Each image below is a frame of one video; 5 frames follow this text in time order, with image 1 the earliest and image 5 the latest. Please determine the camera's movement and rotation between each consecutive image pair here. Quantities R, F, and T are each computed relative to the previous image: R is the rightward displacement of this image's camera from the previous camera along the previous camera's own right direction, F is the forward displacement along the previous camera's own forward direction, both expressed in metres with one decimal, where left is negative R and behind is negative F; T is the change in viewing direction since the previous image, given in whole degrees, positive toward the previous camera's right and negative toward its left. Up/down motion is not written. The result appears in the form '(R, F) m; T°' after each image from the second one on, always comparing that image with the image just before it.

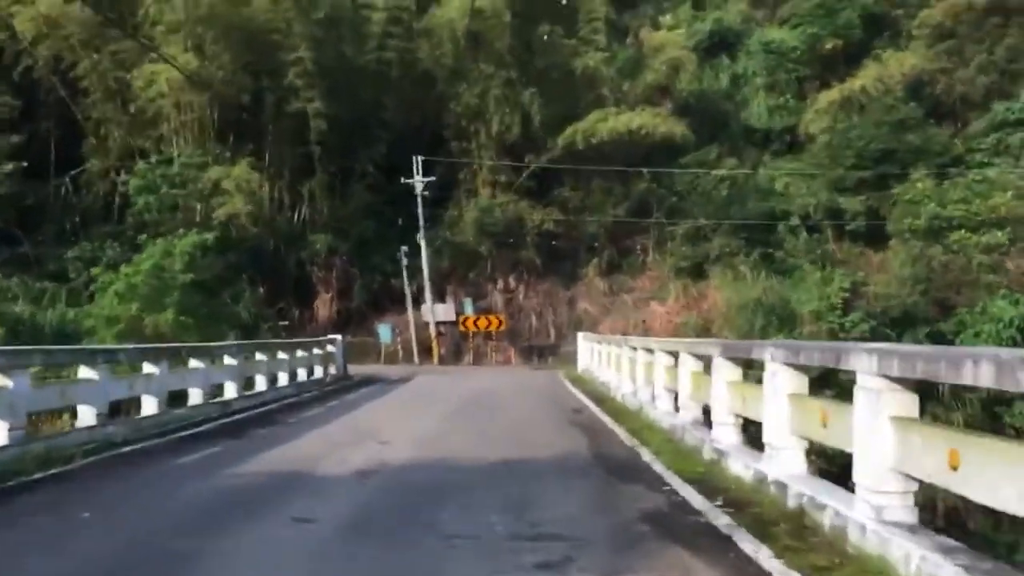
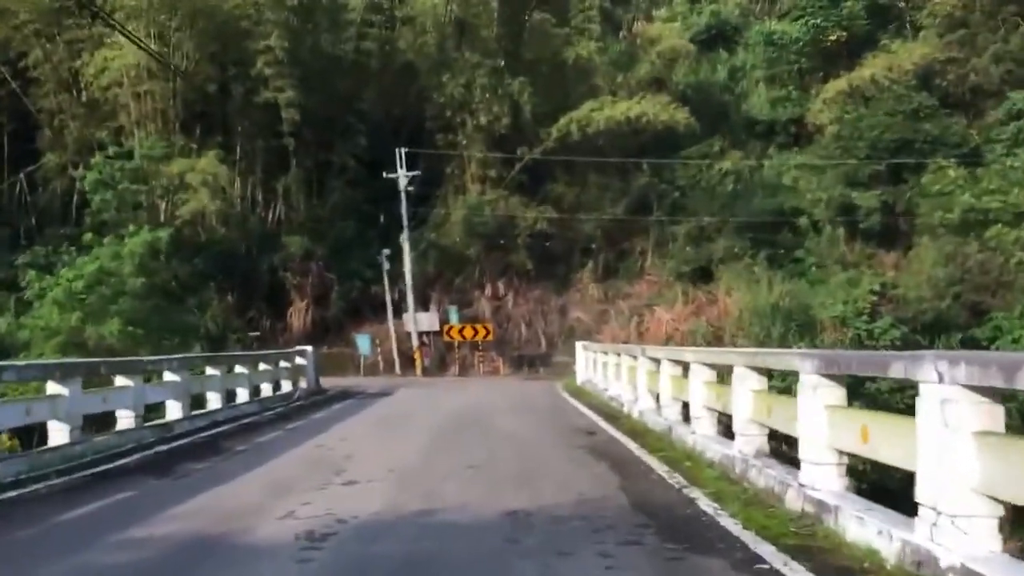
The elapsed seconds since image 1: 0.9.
(-0.1, +3.1) m; 0°
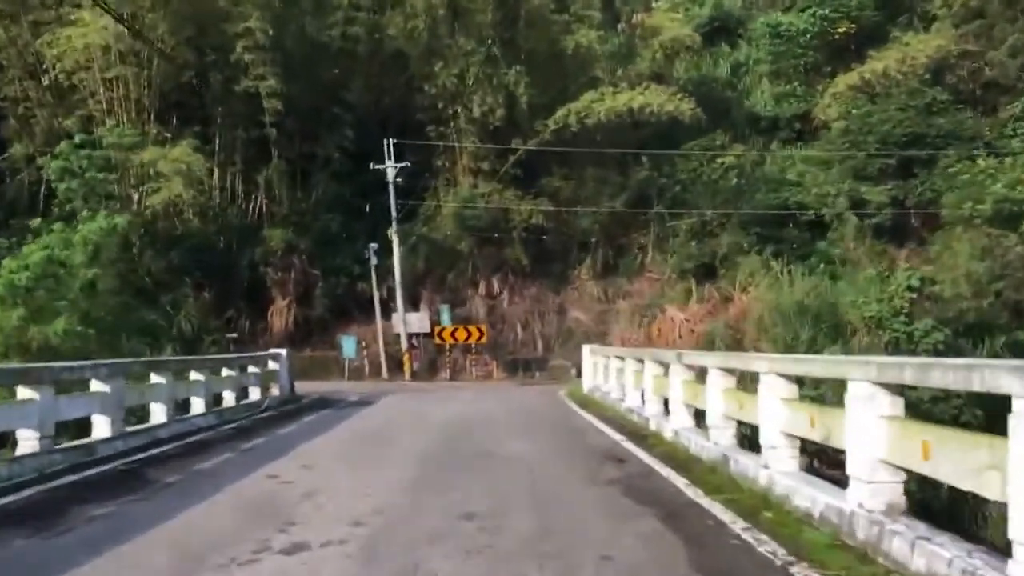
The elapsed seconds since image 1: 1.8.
(-0.1, +3.0) m; 0°
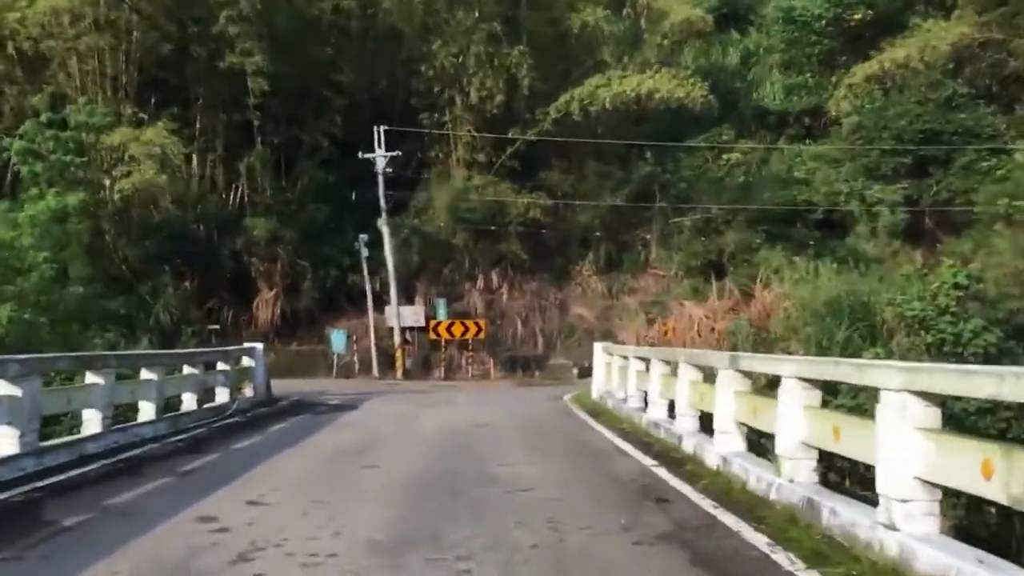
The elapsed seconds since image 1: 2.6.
(-0.1, +2.7) m; 0°
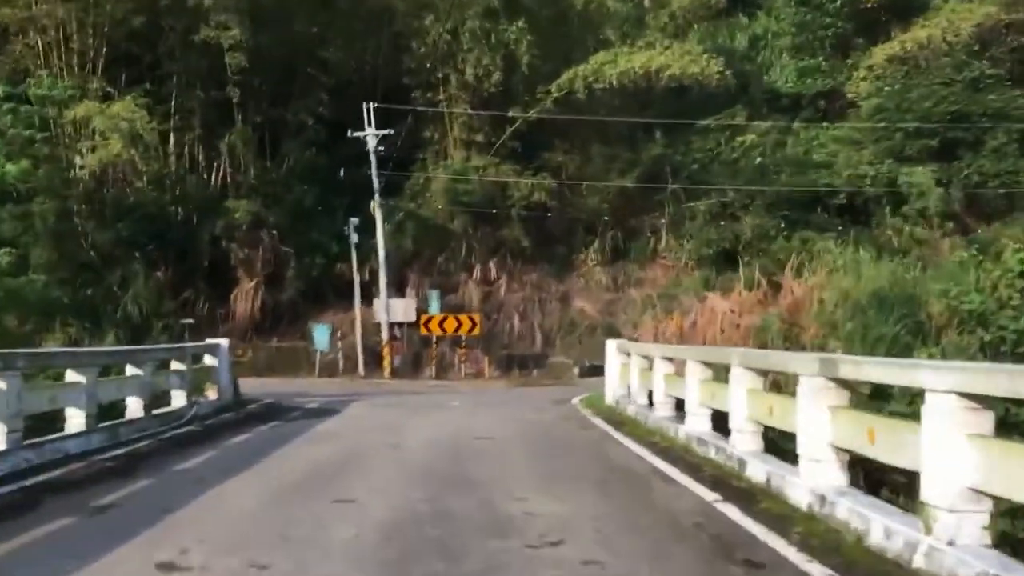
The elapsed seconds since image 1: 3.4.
(-0.1, +2.7) m; 0°
